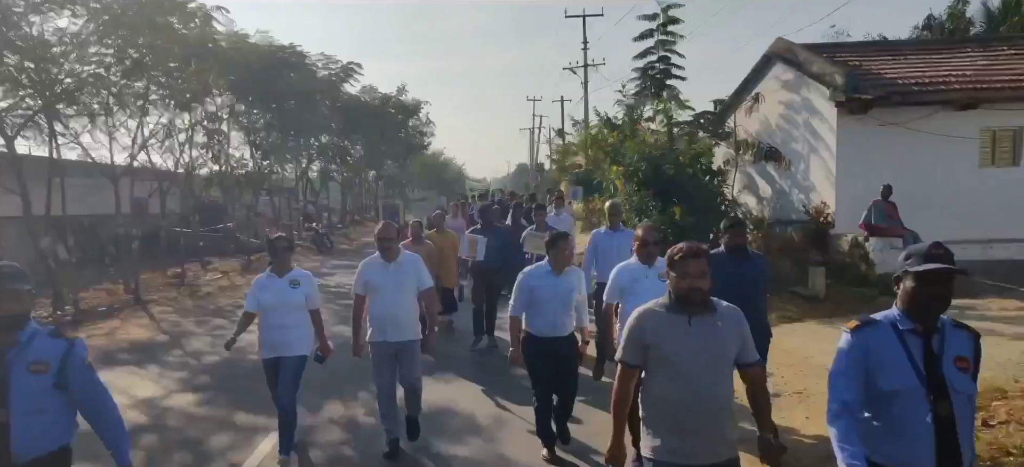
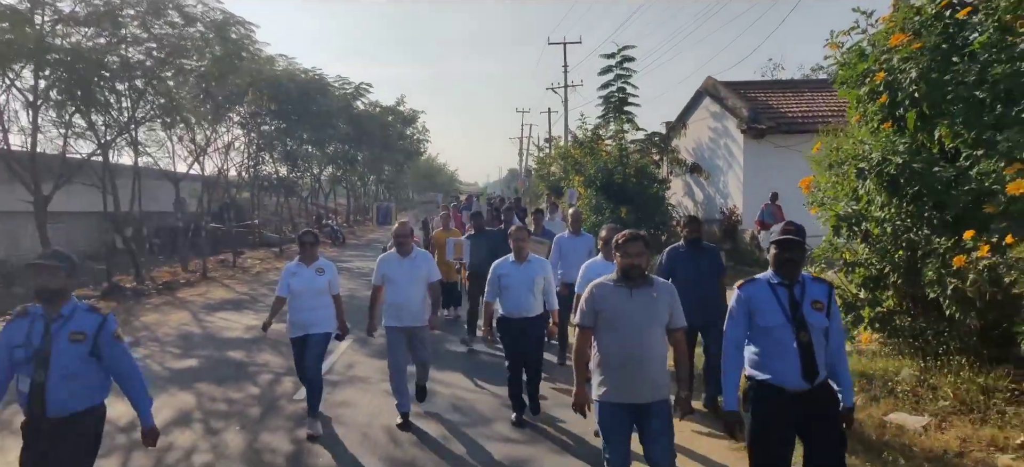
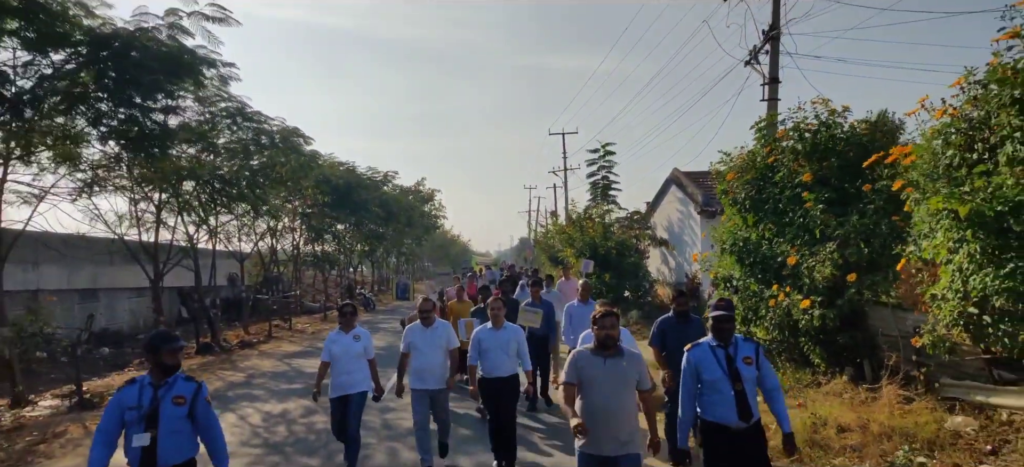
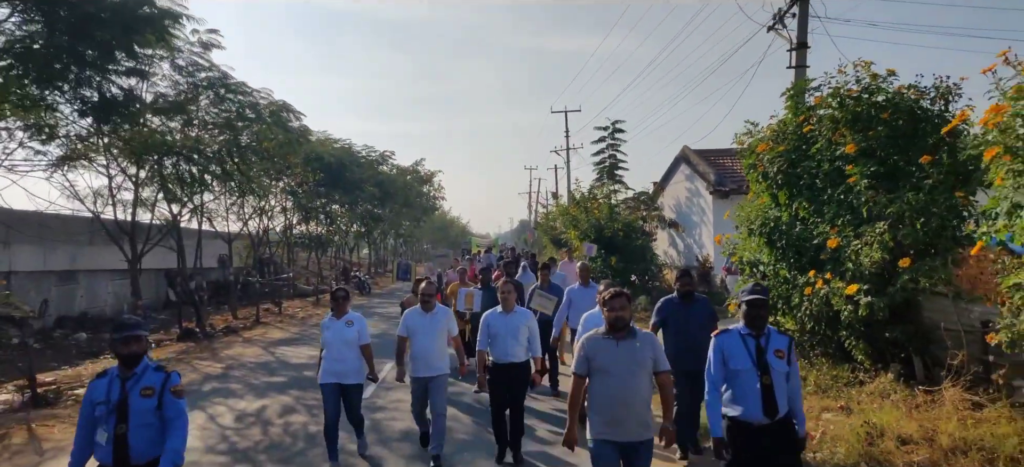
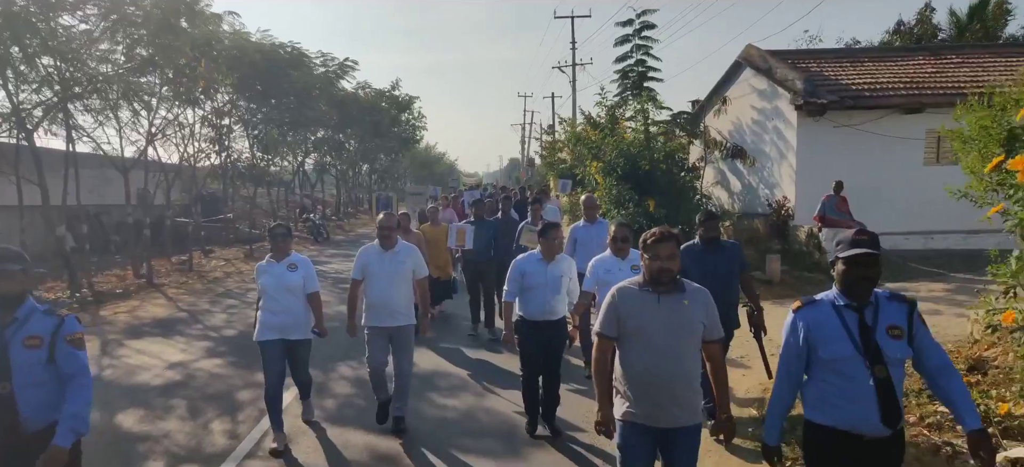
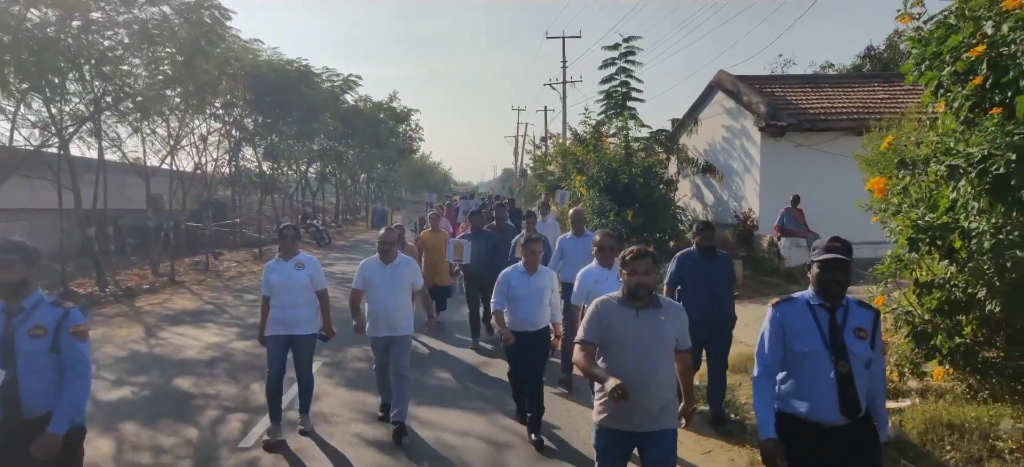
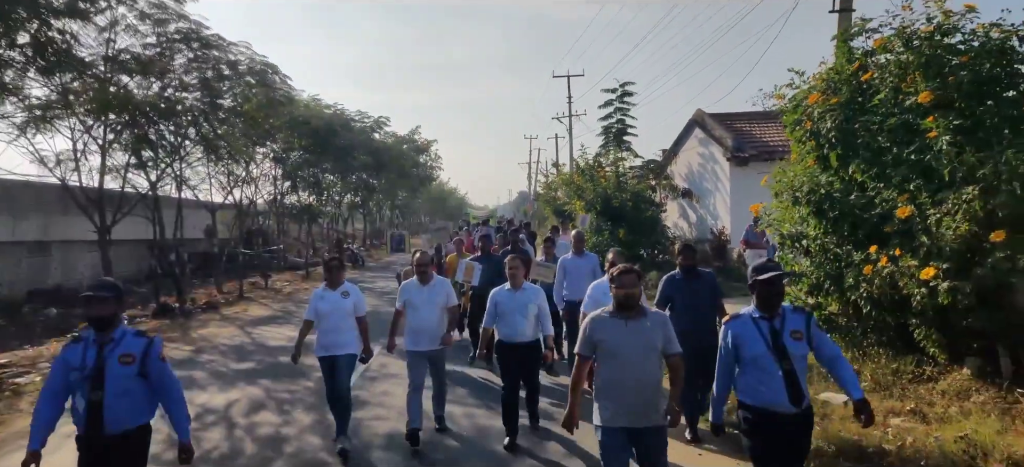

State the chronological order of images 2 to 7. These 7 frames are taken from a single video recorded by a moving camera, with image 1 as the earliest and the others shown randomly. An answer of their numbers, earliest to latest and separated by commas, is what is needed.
5, 6, 2, 7, 4, 3
